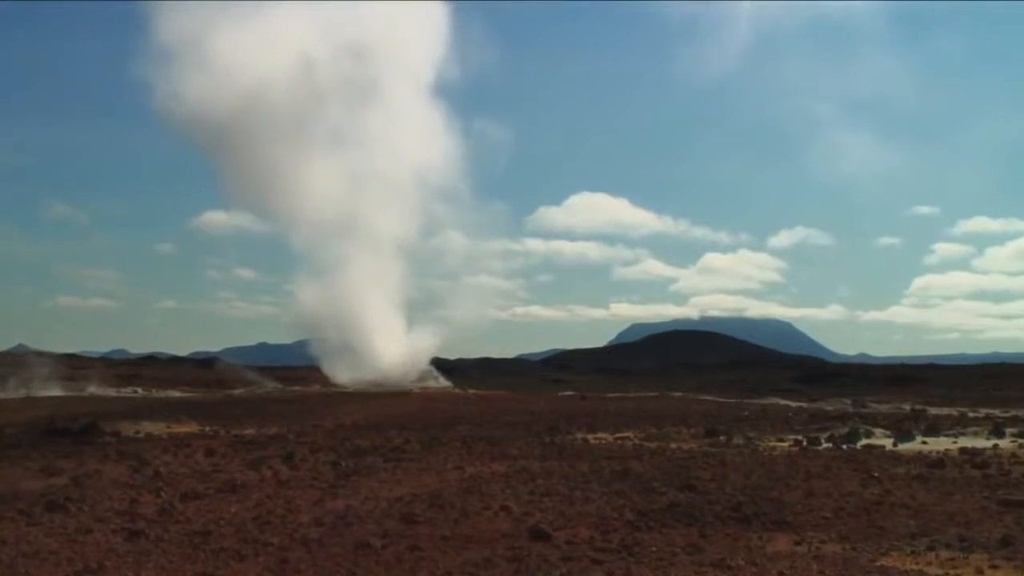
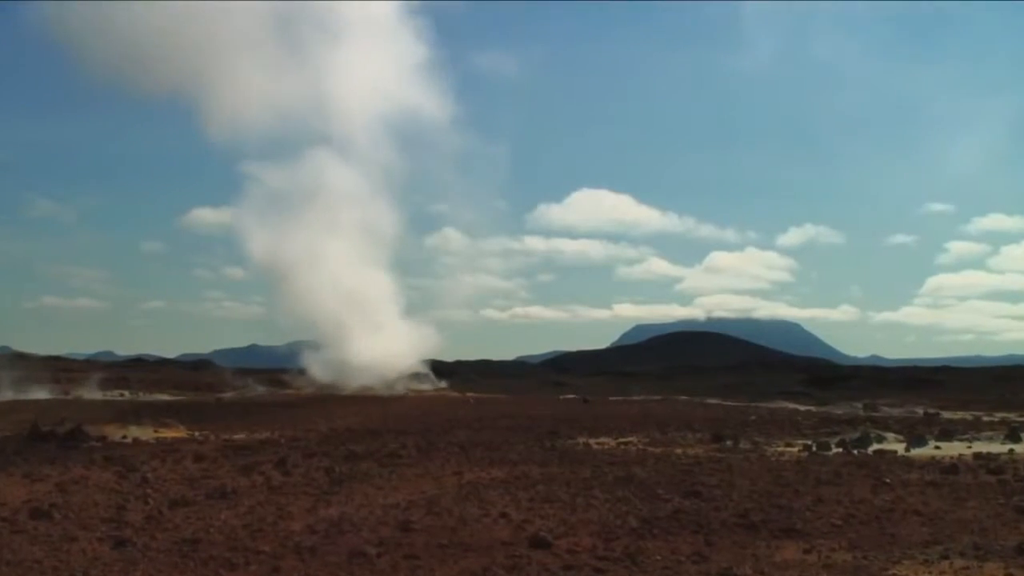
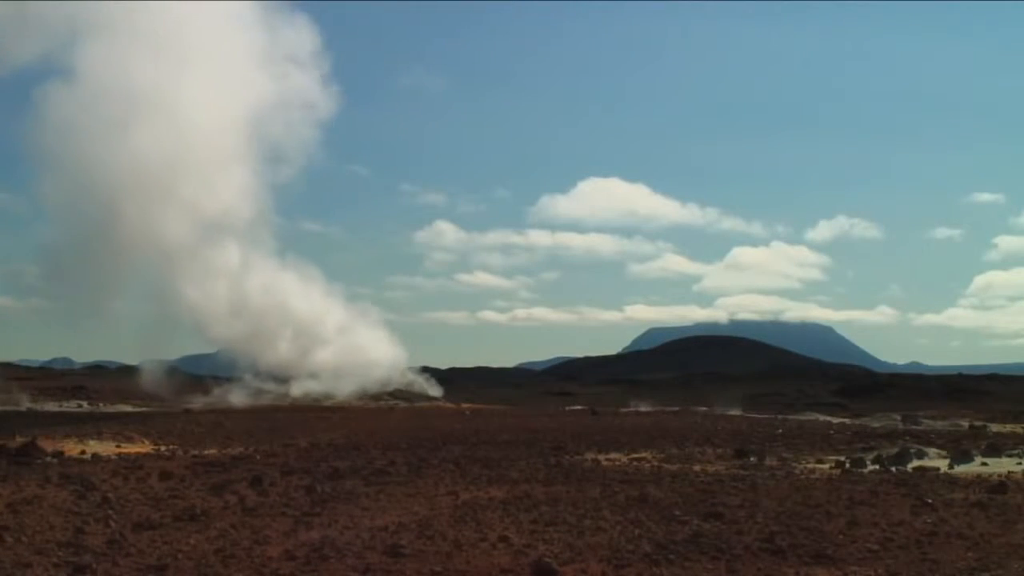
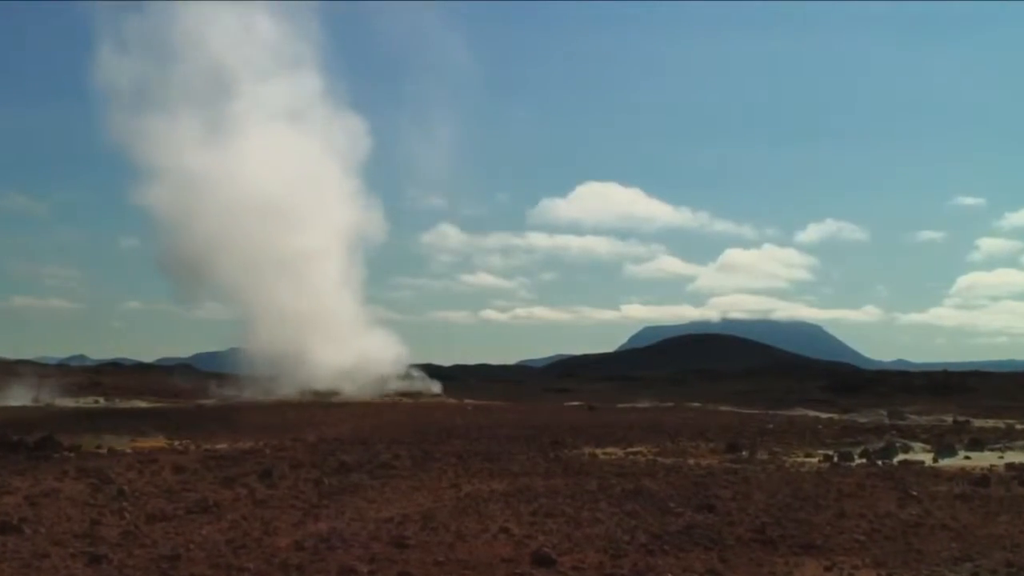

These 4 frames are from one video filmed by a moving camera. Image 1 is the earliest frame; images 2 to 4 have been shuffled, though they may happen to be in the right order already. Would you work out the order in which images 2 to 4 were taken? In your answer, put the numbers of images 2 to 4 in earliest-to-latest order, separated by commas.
2, 4, 3
